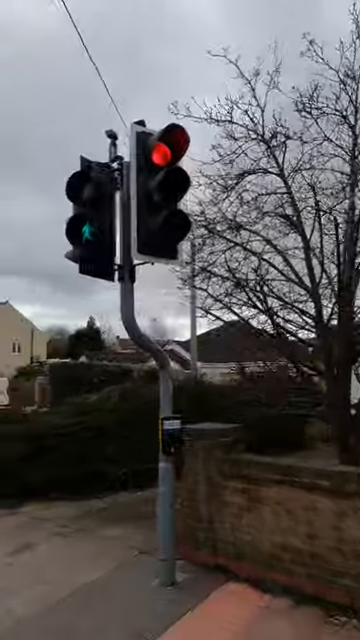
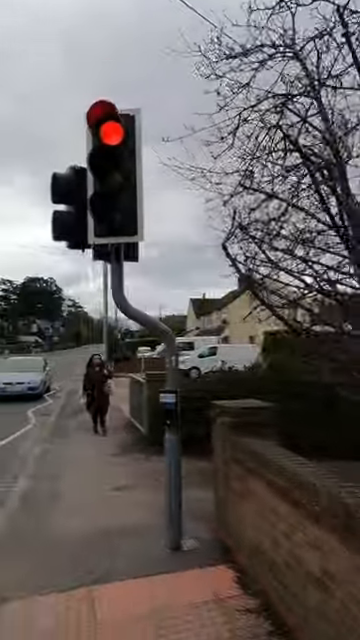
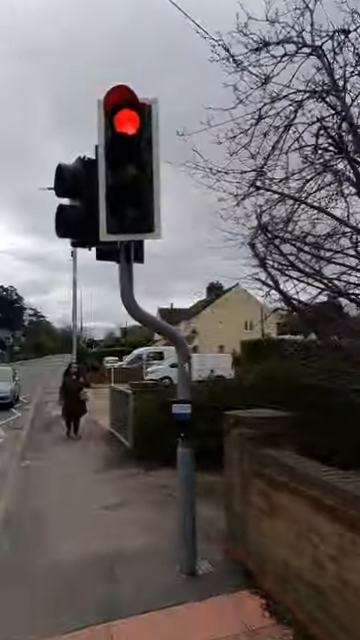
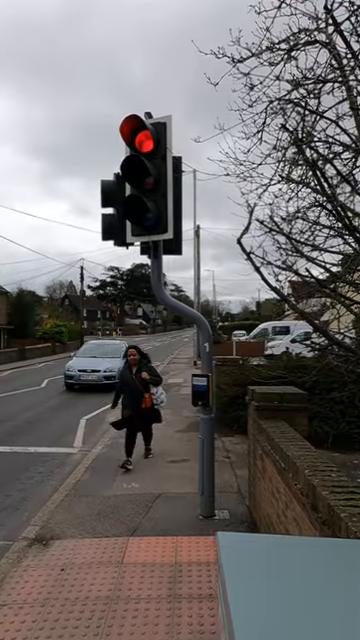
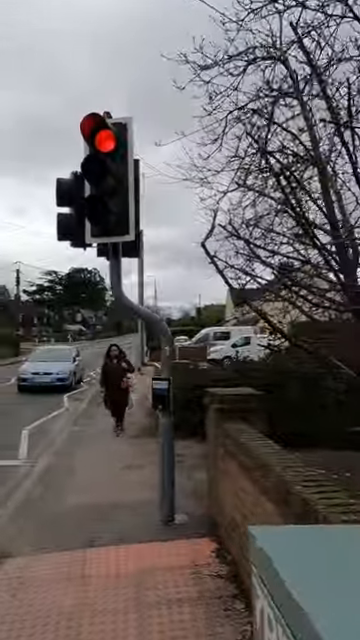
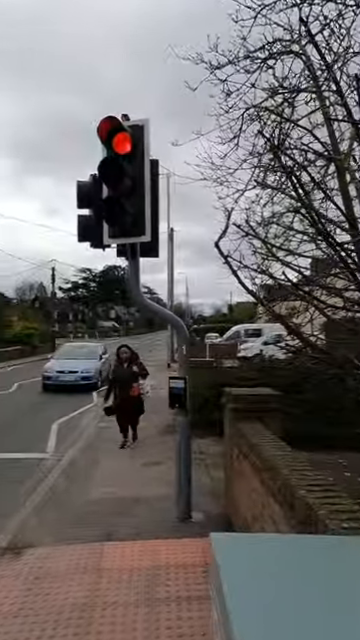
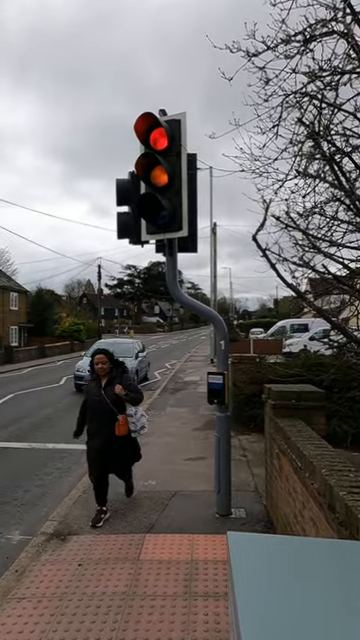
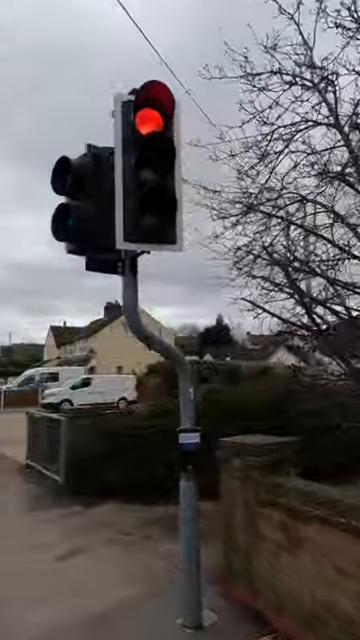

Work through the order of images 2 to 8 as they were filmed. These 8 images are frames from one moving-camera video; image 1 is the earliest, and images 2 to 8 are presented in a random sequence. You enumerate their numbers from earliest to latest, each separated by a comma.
8, 3, 2, 5, 6, 4, 7
